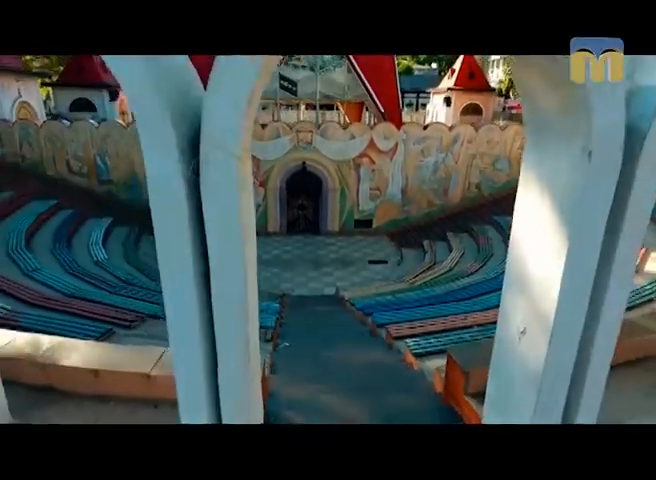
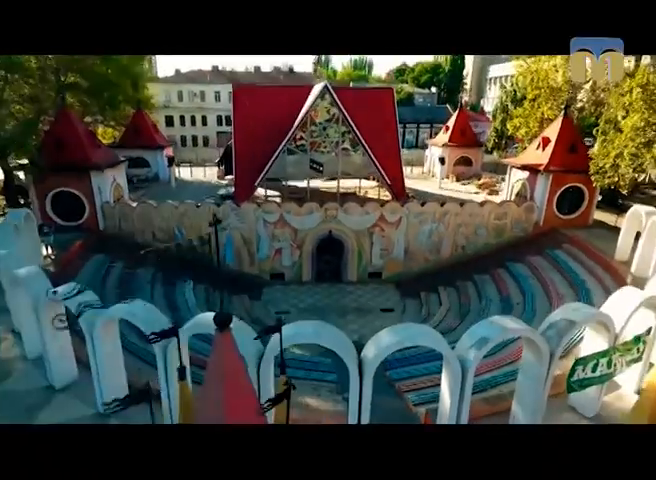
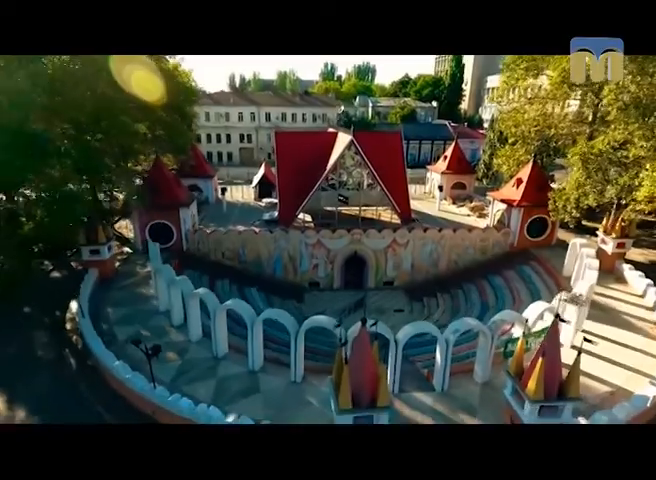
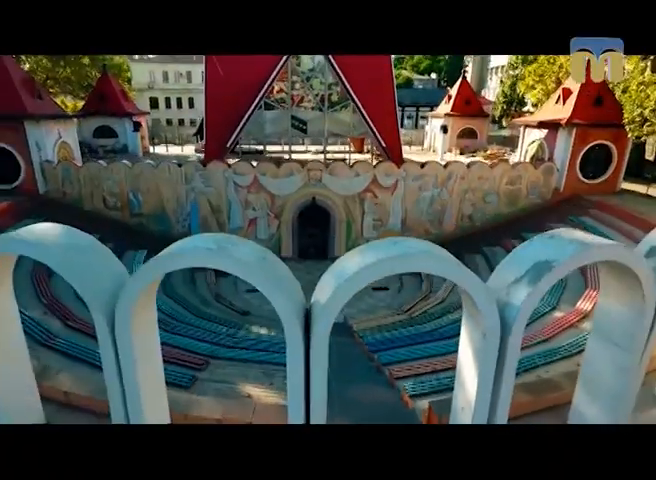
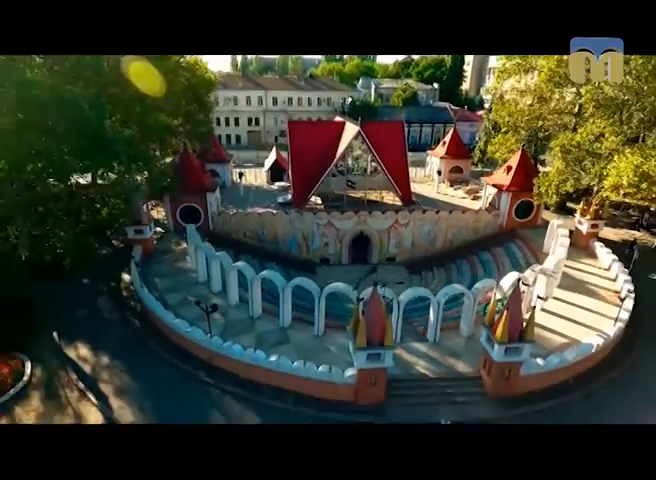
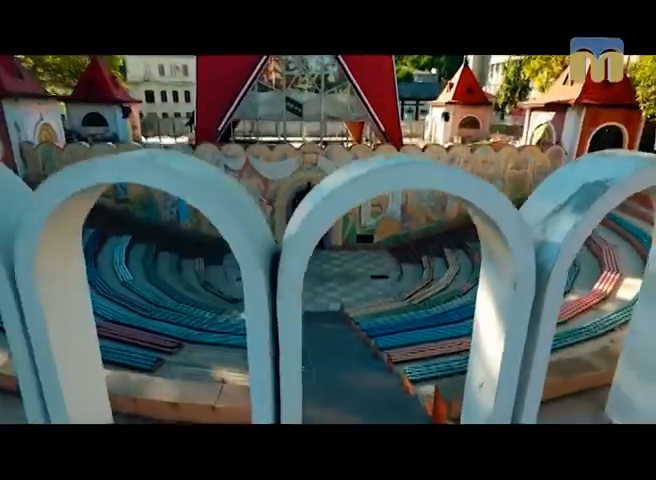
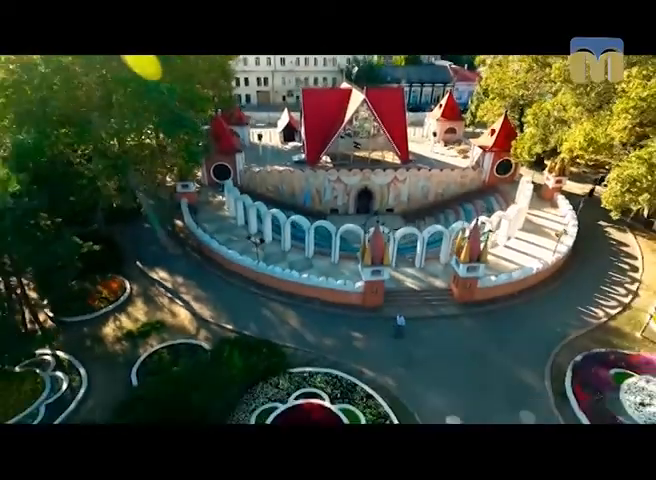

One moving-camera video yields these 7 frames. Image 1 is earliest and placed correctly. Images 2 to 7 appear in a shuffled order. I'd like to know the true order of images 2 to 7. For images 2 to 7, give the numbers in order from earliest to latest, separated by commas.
6, 4, 2, 3, 5, 7
